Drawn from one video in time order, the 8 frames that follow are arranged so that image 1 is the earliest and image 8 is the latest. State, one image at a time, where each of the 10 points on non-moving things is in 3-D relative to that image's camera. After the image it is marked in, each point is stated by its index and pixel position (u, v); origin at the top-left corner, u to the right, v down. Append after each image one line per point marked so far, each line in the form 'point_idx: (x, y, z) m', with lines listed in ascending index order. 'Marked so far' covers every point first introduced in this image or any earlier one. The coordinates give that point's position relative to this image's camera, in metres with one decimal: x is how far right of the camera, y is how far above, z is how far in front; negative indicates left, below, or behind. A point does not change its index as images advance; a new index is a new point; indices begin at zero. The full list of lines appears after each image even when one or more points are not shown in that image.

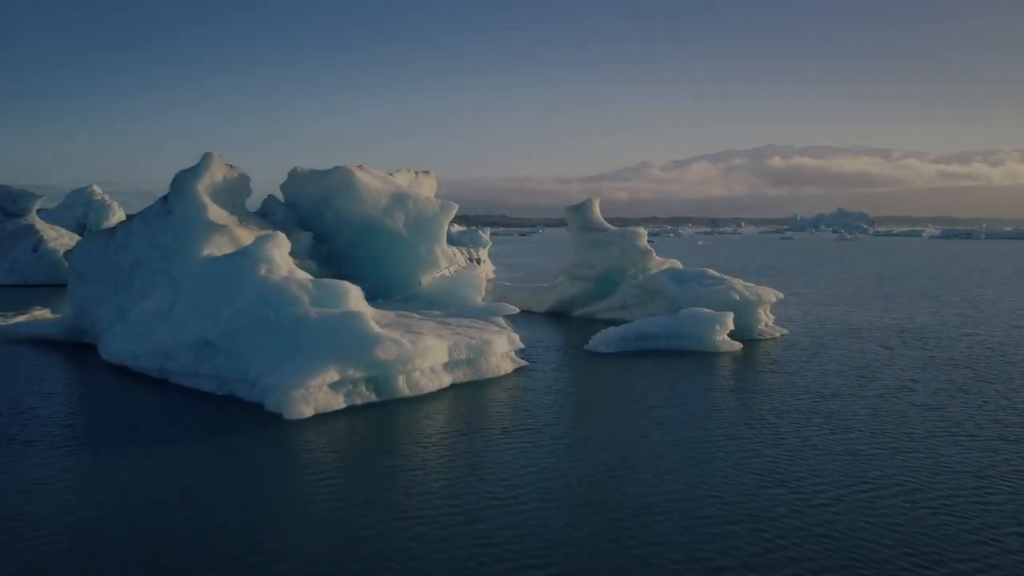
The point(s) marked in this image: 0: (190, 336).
0: (-6.4, -1.0, +16.5) m
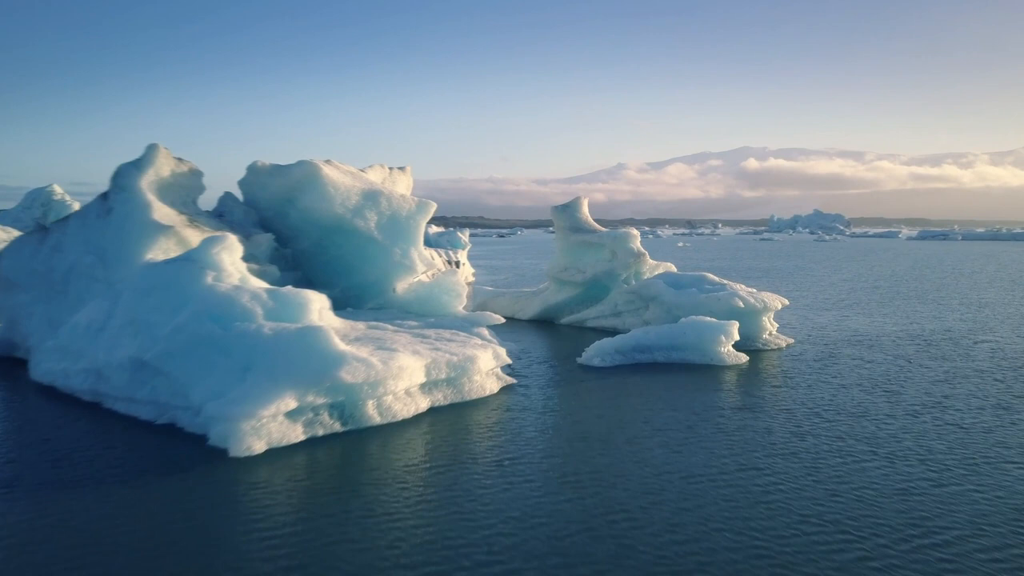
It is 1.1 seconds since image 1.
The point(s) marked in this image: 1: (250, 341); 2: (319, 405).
0: (-6.7, -1.2, +14.2) m
1: (-4.1, -0.8, +13.1) m
2: (-3.1, -1.9, +13.2) m
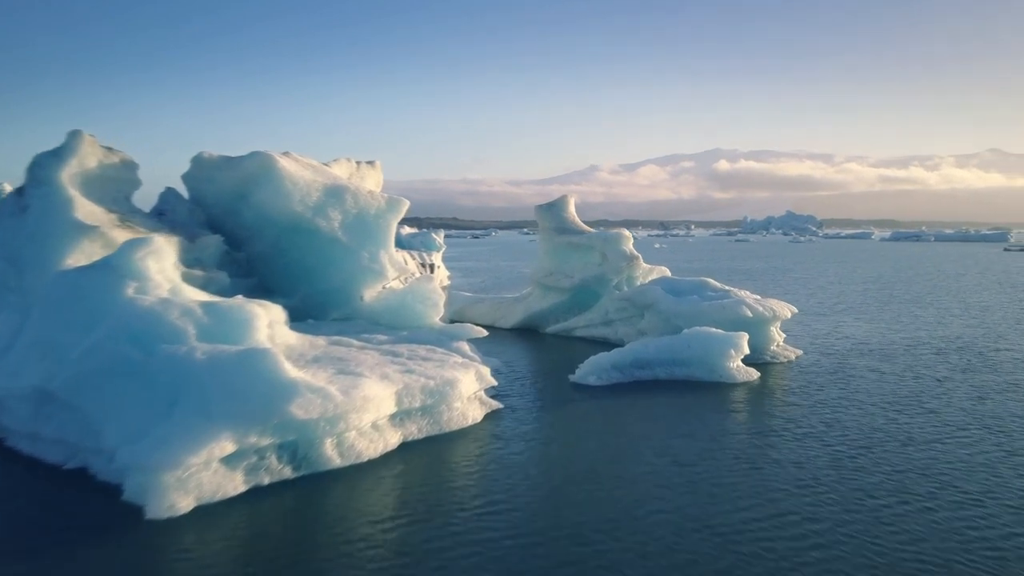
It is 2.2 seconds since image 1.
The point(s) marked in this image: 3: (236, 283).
0: (-6.8, -1.3, +11.6) m
1: (-4.3, -1.0, +10.6) m
2: (-3.2, -2.0, +10.8) m
3: (-6.1, +0.1, +18.5) m
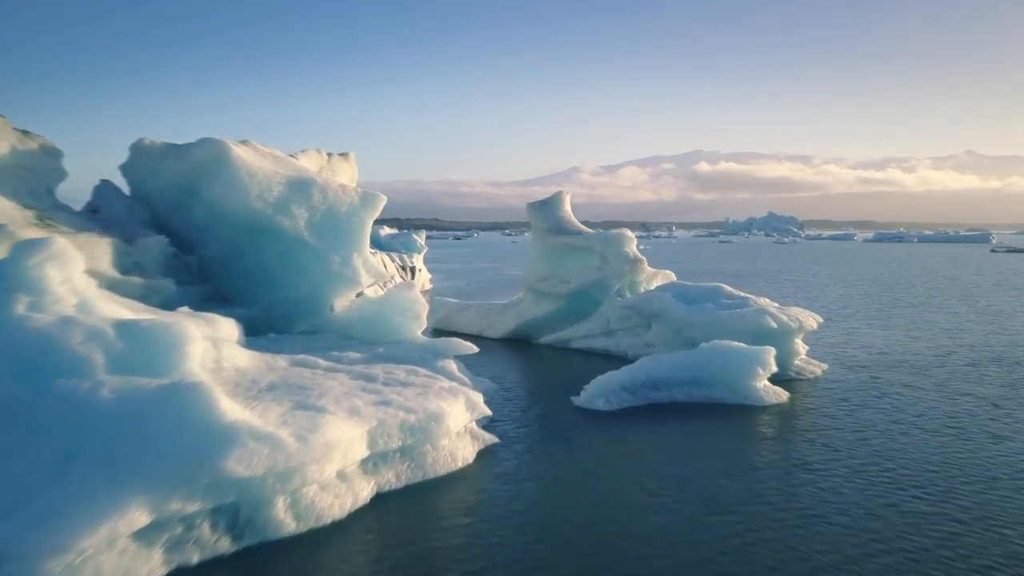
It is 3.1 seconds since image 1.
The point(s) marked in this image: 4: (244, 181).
0: (-6.8, -1.5, +9.0) m
1: (-4.2, -1.2, +8.0) m
2: (-3.2, -2.2, +8.2) m
3: (-6.2, -0.1, +15.9) m
4: (-5.0, +2.0, +15.4) m
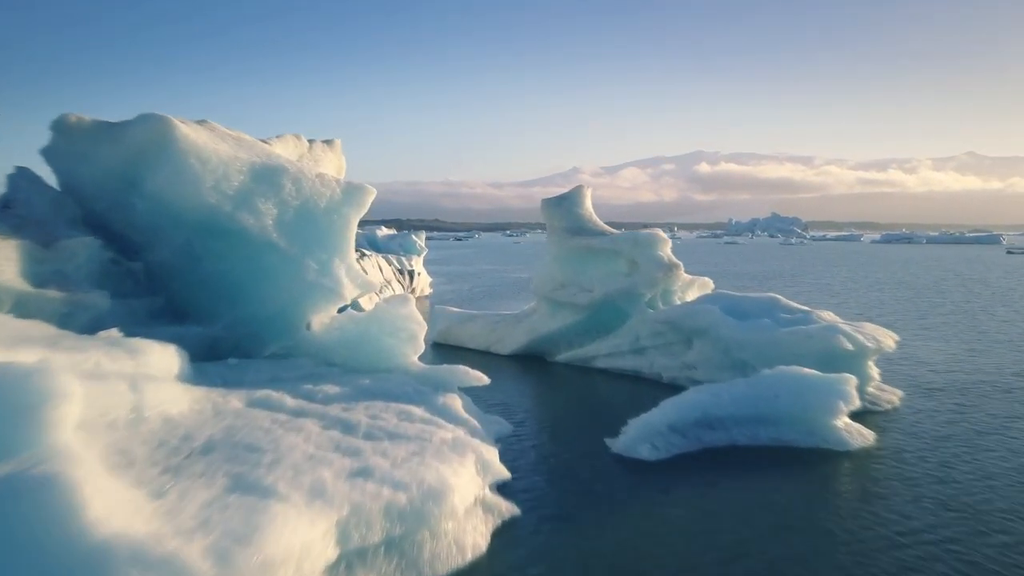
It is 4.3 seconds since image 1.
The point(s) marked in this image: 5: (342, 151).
0: (-6.5, -1.7, +5.9) m
1: (-3.9, -1.4, +4.9) m
2: (-2.9, -2.4, +5.1) m
3: (-5.9, -0.3, +12.7) m
4: (-4.7, +1.8, +12.3) m
5: (-3.7, +3.0, +18.2) m
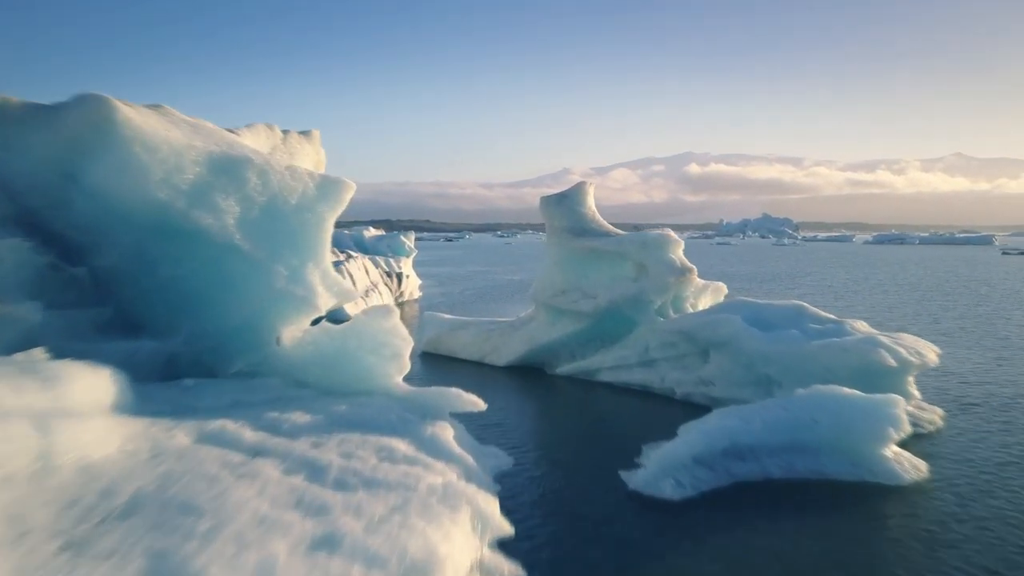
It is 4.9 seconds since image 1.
0: (-6.4, -1.9, +4.1) m
1: (-3.8, -1.5, +3.1) m
2: (-2.8, -2.5, +3.3) m
3: (-6.0, -0.4, +10.9) m
4: (-4.7, +1.6, +10.5) m
5: (-3.8, +2.9, +16.4) m
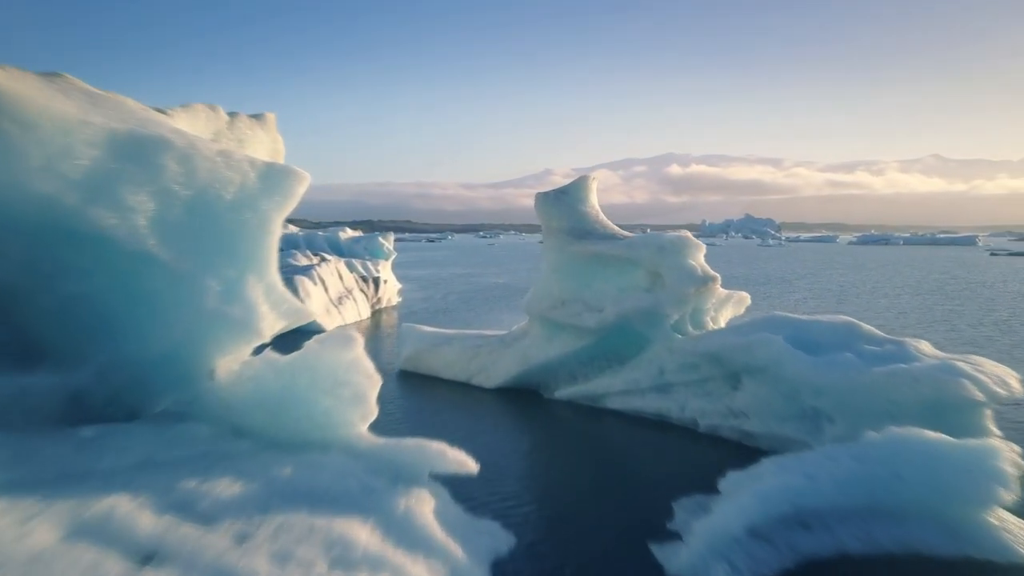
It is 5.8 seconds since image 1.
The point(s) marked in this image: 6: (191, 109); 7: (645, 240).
0: (-6.3, -2.1, +1.4) m
1: (-3.7, -1.7, +0.5) m
2: (-2.6, -2.7, +0.7) m
3: (-6.0, -0.6, +8.3) m
4: (-4.7, +1.4, +7.9) m
5: (-3.9, +2.6, +13.8) m
6: (-4.6, +2.6, +12.0) m
7: (+2.4, +0.8, +14.8) m
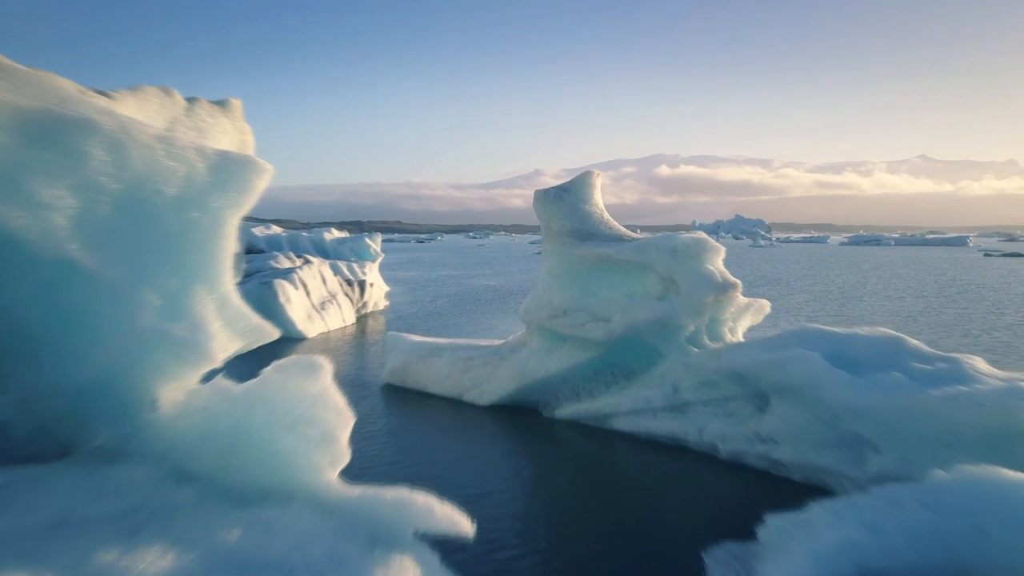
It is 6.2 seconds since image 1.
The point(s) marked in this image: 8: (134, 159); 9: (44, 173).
0: (-6.2, -2.2, -0.2) m
1: (-3.5, -1.8, -1.1) m
2: (-2.5, -2.9, -0.9) m
3: (-5.9, -0.8, +6.7) m
4: (-4.7, +1.3, +6.3) m
5: (-4.0, +2.5, +12.2) m
6: (-4.7, +2.5, +10.4) m
7: (+2.3, +0.7, +13.3) m
8: (-3.3, +1.1, +7.4) m
9: (-3.9, +1.0, +6.9) m
